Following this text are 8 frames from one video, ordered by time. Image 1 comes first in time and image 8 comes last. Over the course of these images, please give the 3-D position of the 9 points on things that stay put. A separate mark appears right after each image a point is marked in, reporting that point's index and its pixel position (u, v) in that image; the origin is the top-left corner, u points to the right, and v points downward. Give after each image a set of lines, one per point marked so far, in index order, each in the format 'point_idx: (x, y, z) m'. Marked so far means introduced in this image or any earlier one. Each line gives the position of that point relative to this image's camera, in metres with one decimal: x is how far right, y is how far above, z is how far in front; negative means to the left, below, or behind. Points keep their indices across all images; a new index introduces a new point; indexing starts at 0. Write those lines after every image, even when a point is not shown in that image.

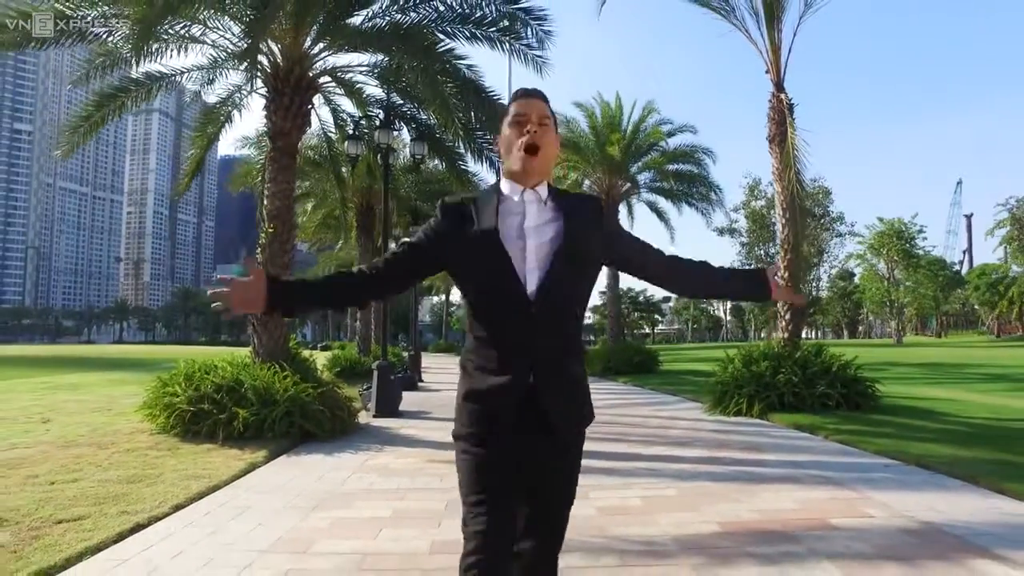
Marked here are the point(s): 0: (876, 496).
0: (+2.6, -1.5, +5.7) m
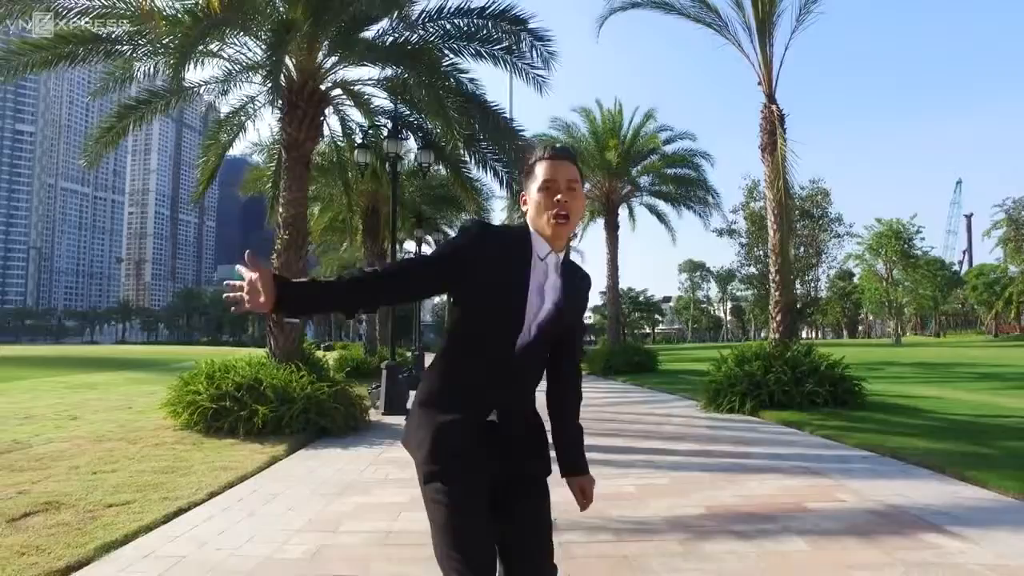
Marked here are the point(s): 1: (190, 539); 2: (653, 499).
0: (+2.7, -1.5, +6.2) m
1: (-2.0, -1.6, +4.9) m
2: (+1.0, -1.6, +5.9) m
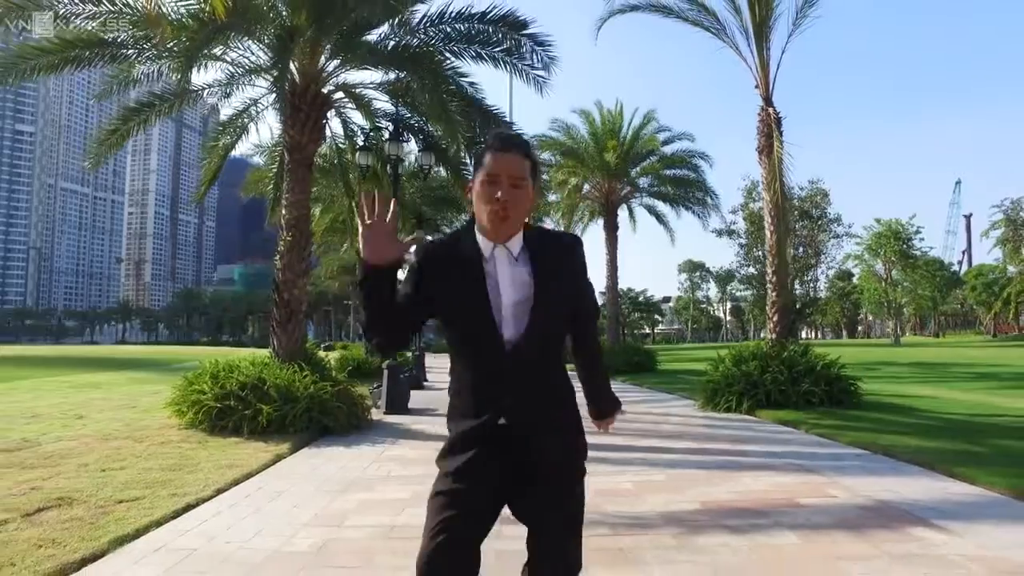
0: (+2.7, -1.5, +6.4) m
1: (-2.0, -1.6, +5.1) m
2: (+1.0, -1.6, +6.0) m
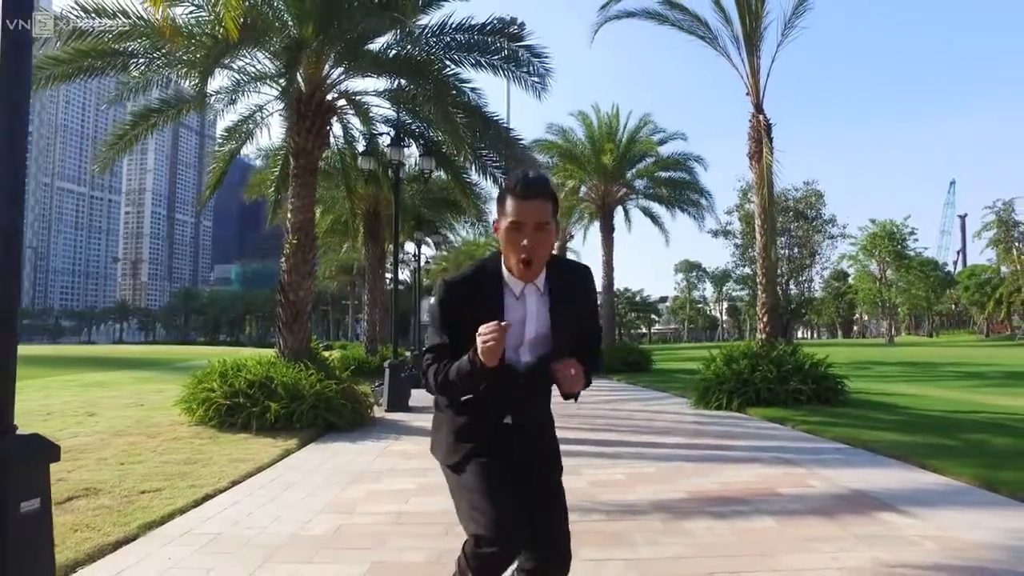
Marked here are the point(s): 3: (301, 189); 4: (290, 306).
0: (+2.7, -1.6, +6.8) m
1: (-2.0, -1.6, +5.4) m
2: (+1.0, -1.6, +6.4) m
3: (-3.2, +1.5, +11.9) m
4: (-3.3, -0.3, +11.9) m
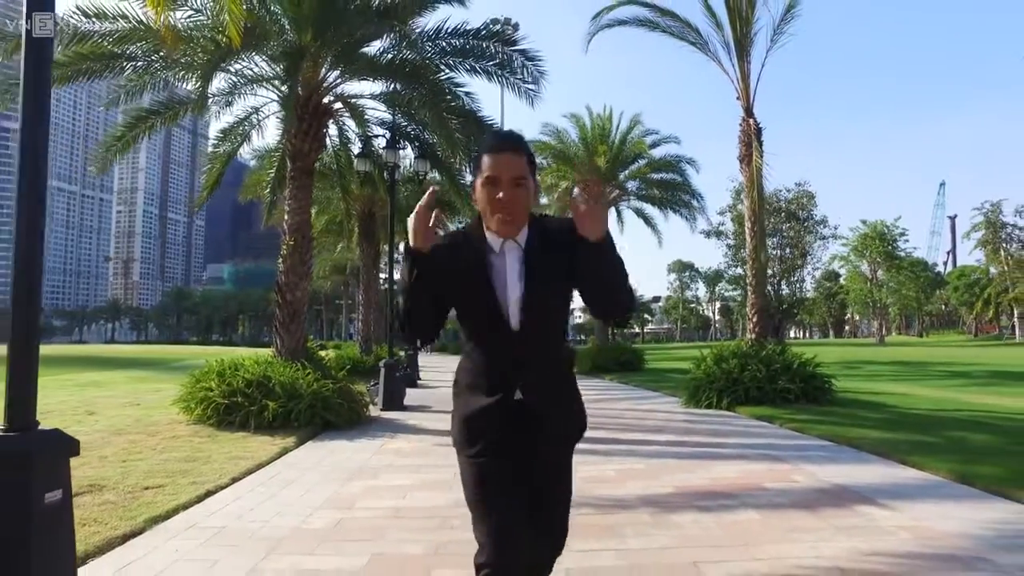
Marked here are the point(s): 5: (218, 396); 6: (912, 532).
0: (+2.6, -1.6, +7.0) m
1: (-2.0, -1.6, +5.6) m
2: (+1.0, -1.6, +6.6) m
3: (-3.3, +1.5, +12.1) m
4: (-3.4, -0.3, +12.0) m
5: (-3.9, -1.4, +10.6) m
6: (+2.3, -1.4, +4.5) m
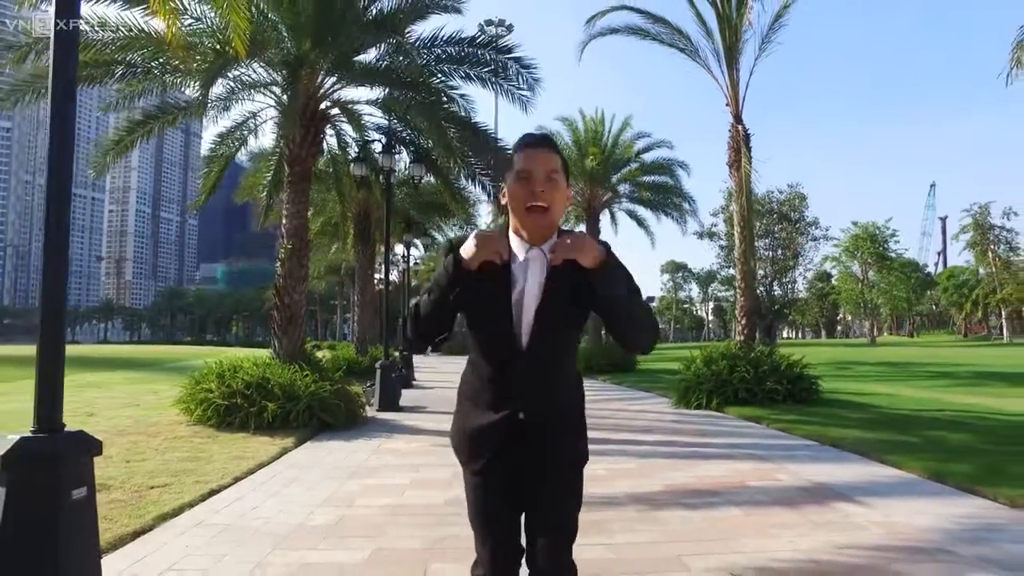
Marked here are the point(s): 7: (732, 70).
0: (+2.5, -1.6, +7.3) m
1: (-2.1, -1.7, +5.8) m
2: (+0.9, -1.7, +6.9) m
3: (-3.4, +1.4, +12.3) m
4: (-3.5, -0.3, +12.2) m
5: (-4.0, -1.5, +10.8) m
6: (+2.3, -1.4, +4.8) m
7: (+3.7, +3.7, +13.3) m
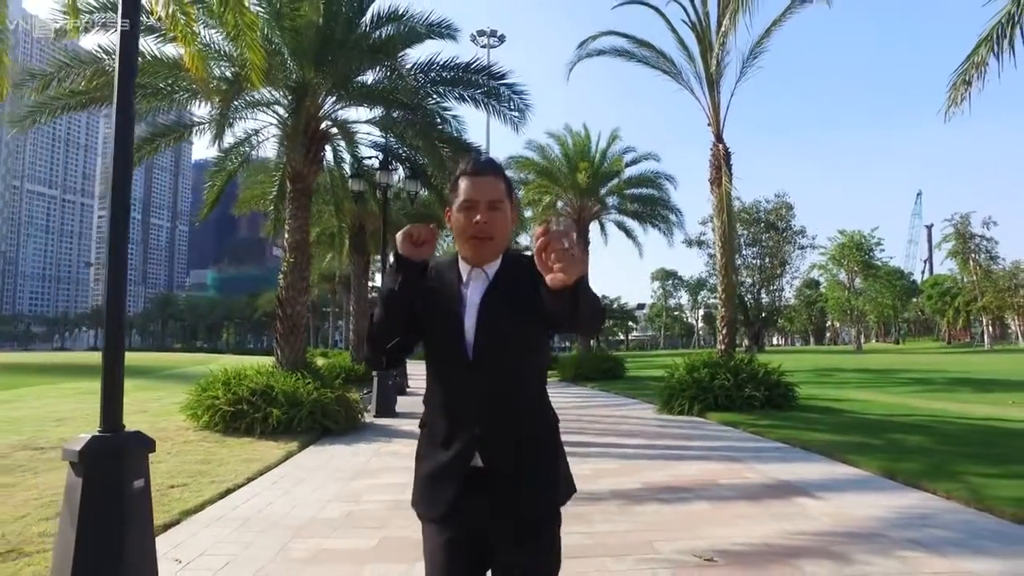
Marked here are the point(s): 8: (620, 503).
0: (+2.5, -1.8, +7.9) m
1: (-2.1, -1.8, +6.4) m
2: (+0.9, -1.8, +7.5) m
3: (-3.5, +1.3, +12.9) m
4: (-3.6, -0.5, +12.8) m
5: (-4.1, -1.7, +11.4) m
6: (+2.2, -1.6, +5.4) m
7: (+3.6, +3.5, +14.0) m
8: (+0.9, -1.7, +6.3) m
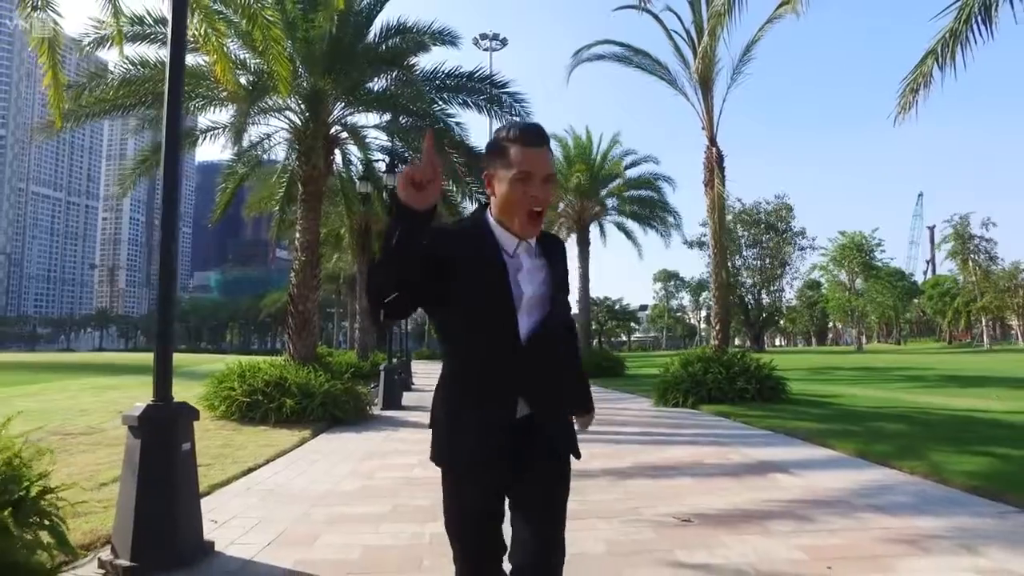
0: (+2.5, -1.7, +8.5) m
1: (-2.1, -1.7, +7.0) m
2: (+0.9, -1.7, +8.1) m
3: (-3.5, +1.3, +13.5) m
4: (-3.6, -0.5, +13.4) m
5: (-4.1, -1.6, +12.0) m
6: (+2.2, -1.5, +6.0) m
7: (+3.6, +3.5, +14.6) m
8: (+0.9, -1.7, +6.9) m
